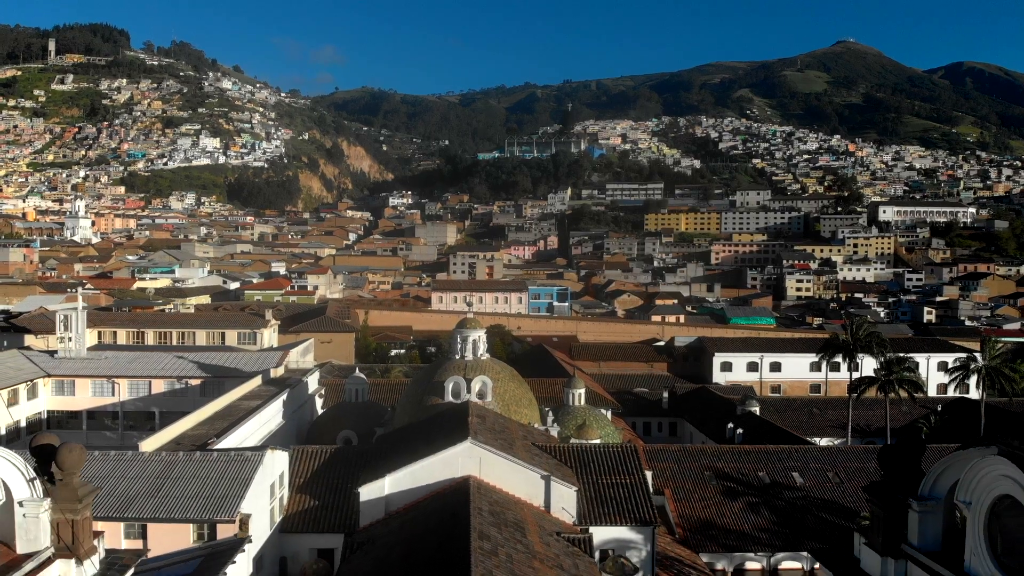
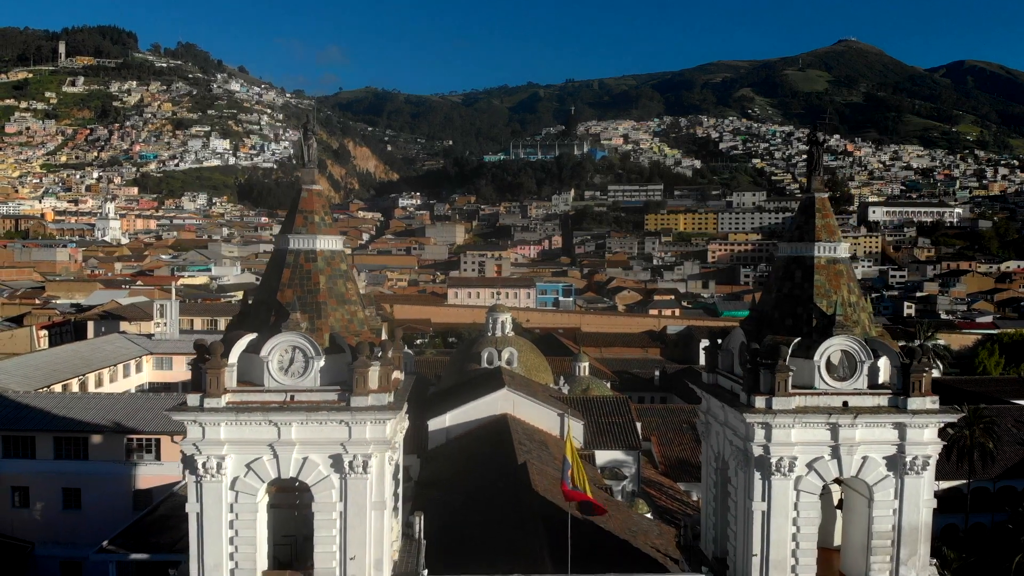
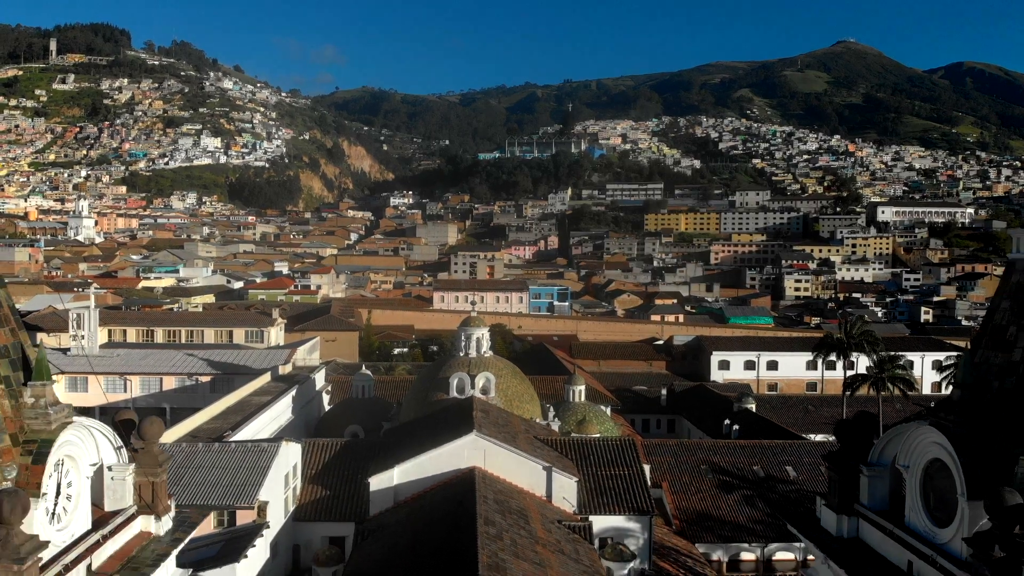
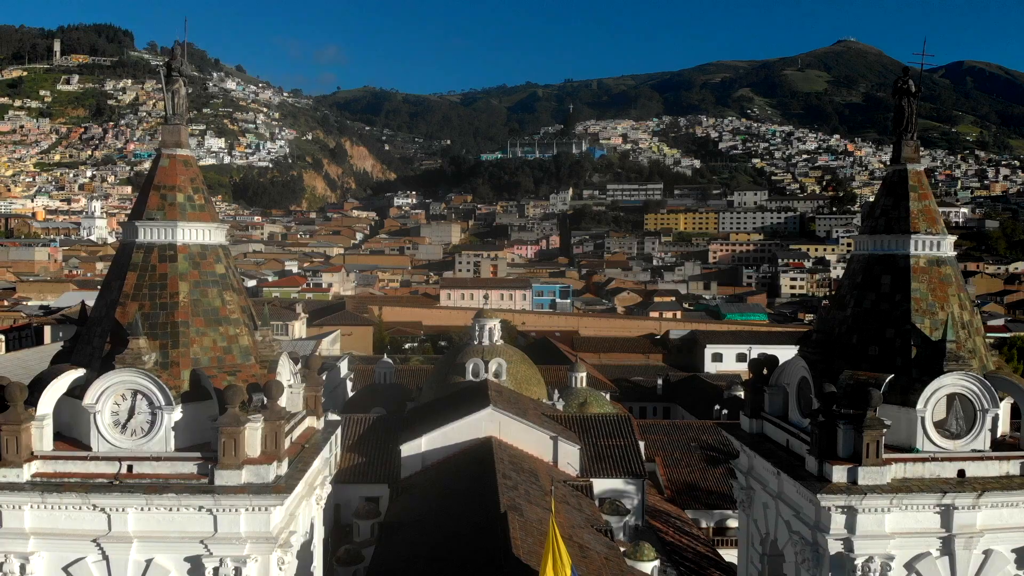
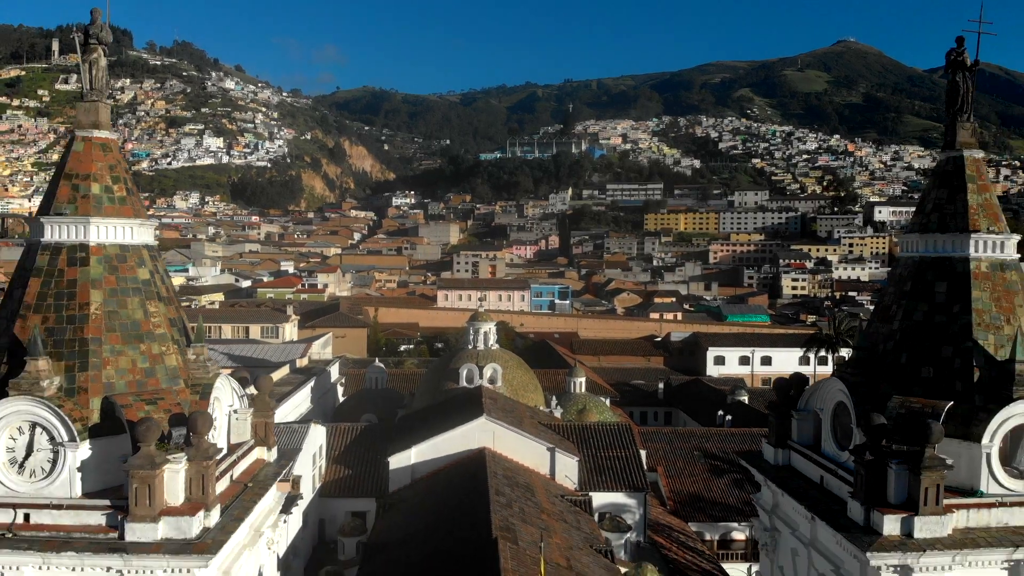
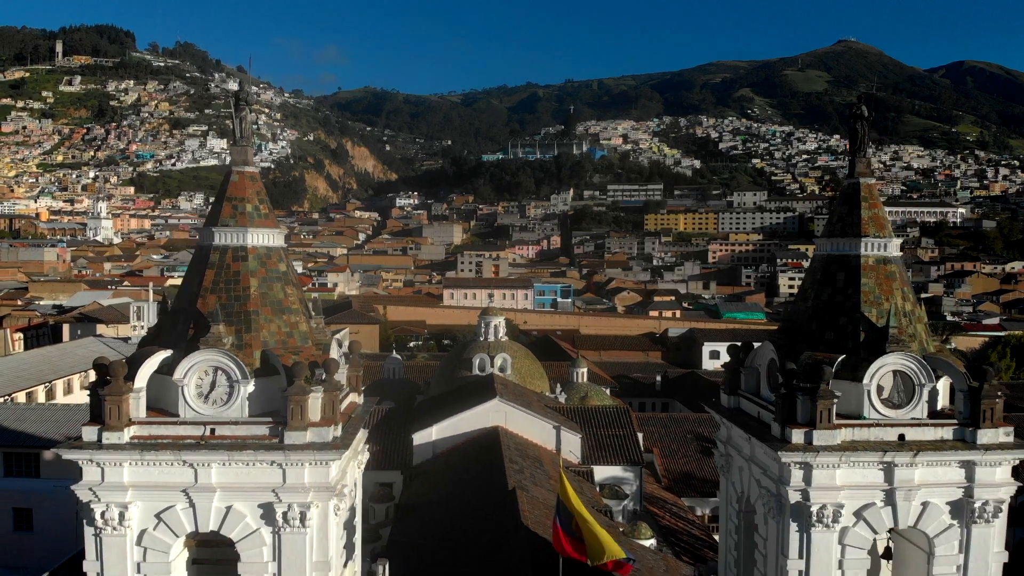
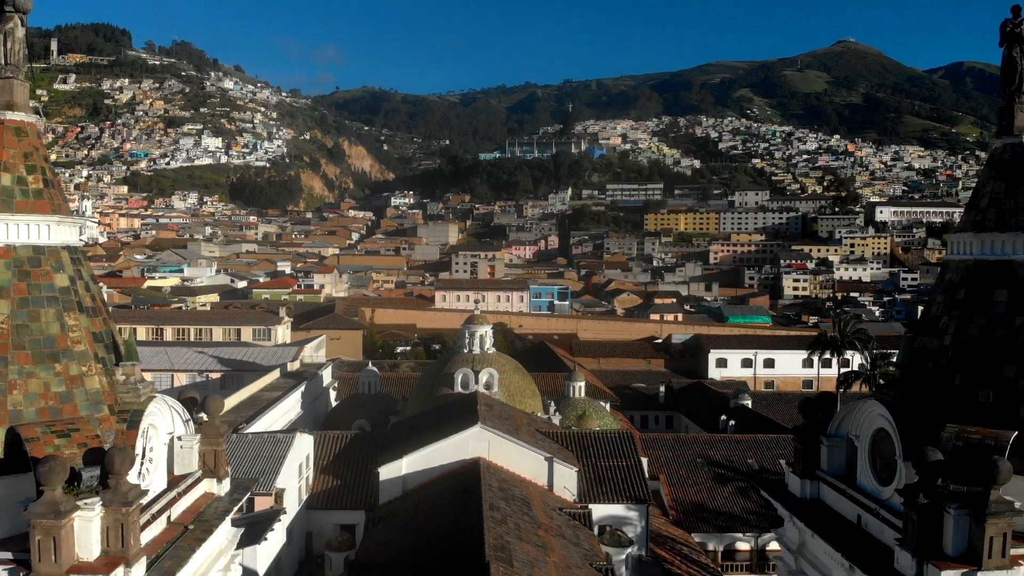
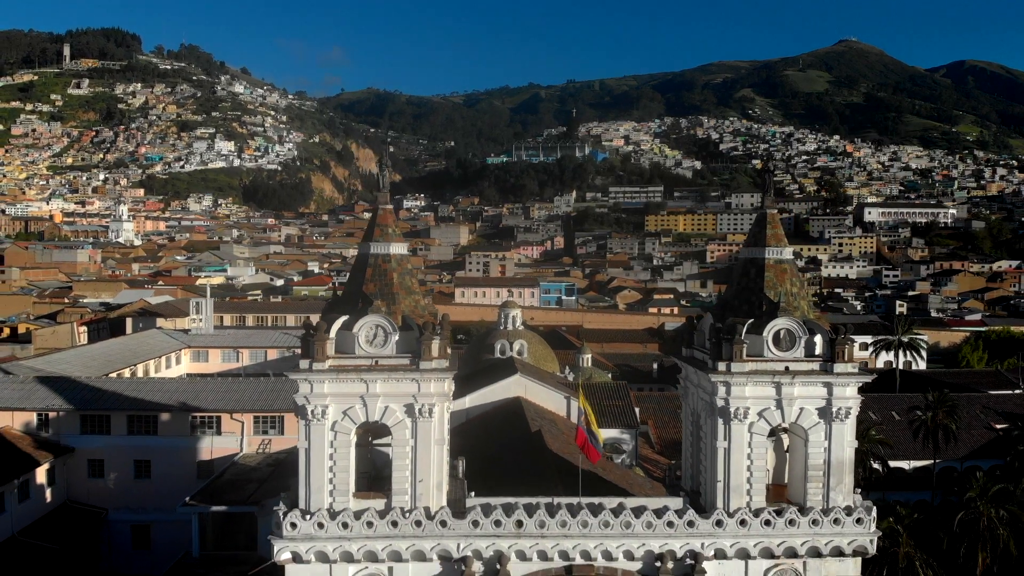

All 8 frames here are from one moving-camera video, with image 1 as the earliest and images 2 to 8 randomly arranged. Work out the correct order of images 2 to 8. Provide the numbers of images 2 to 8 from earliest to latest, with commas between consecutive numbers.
3, 7, 5, 4, 6, 2, 8
